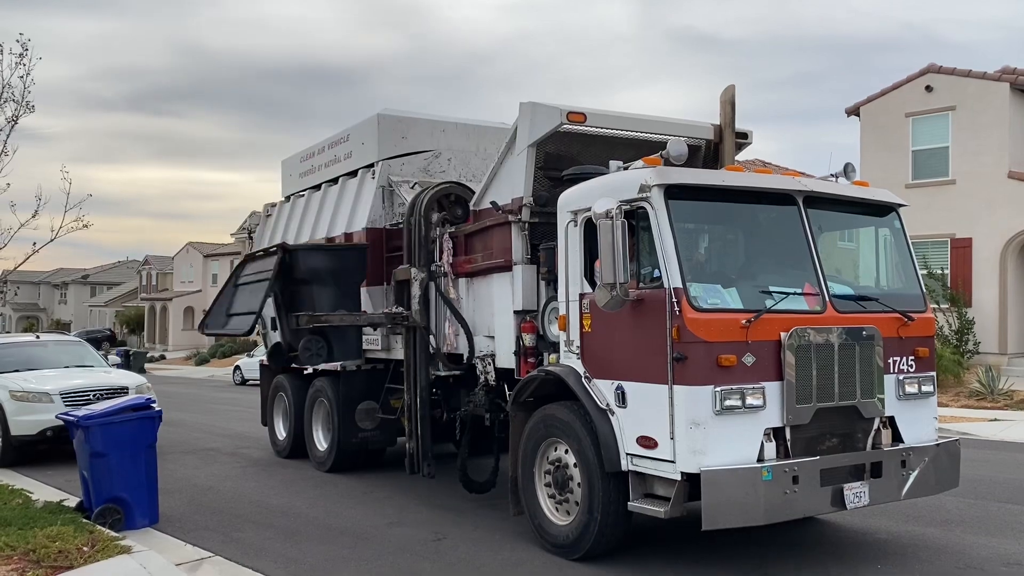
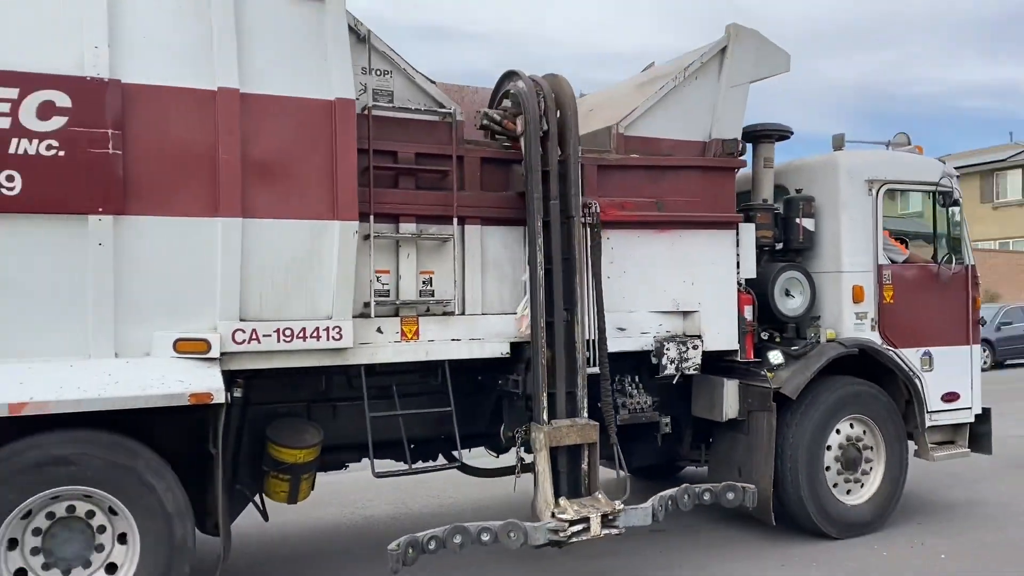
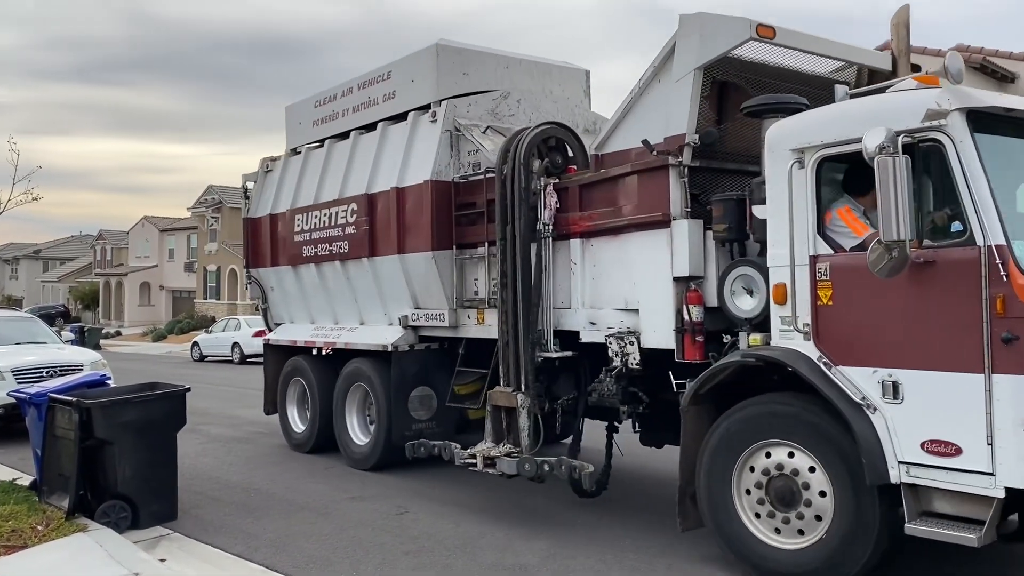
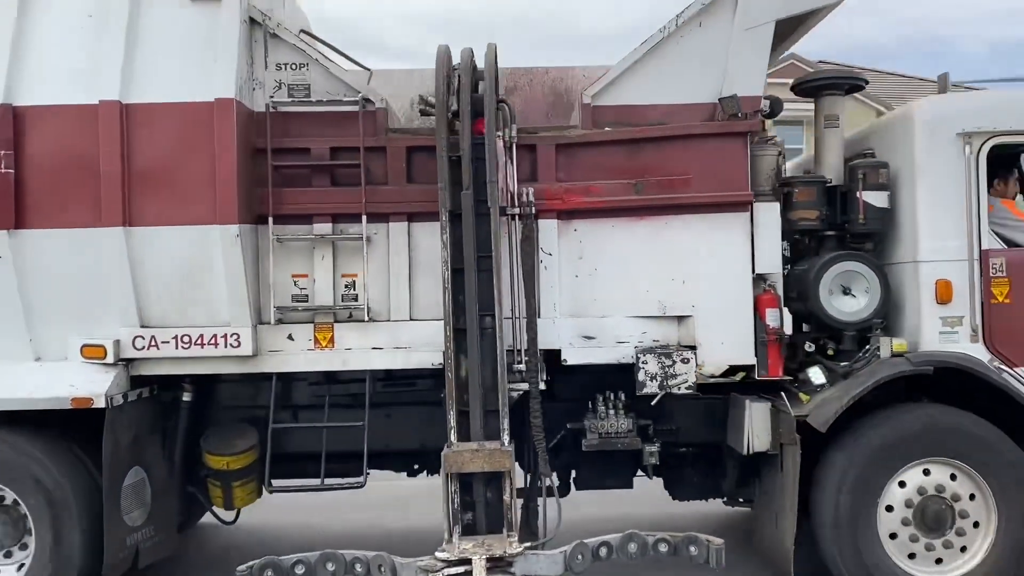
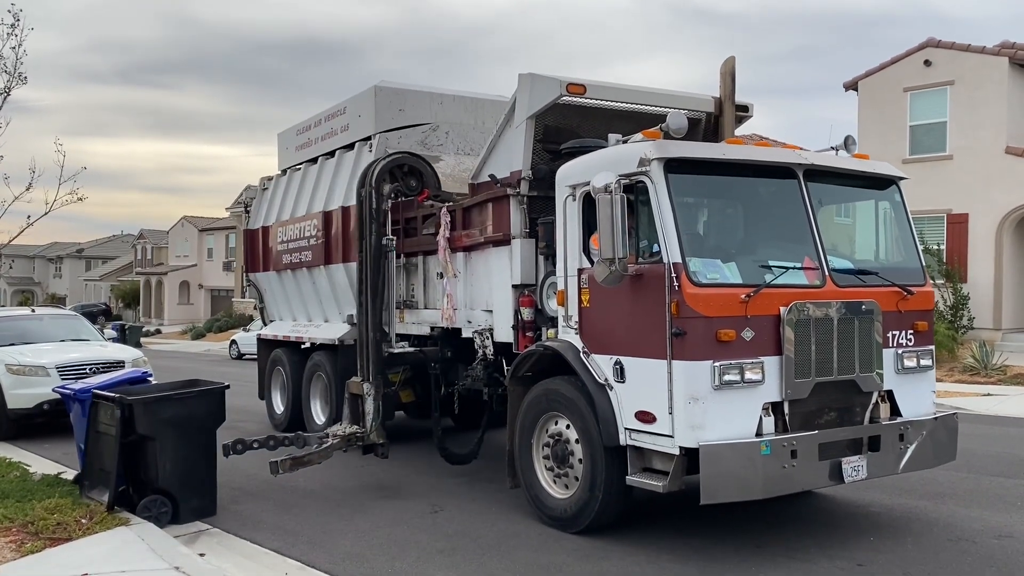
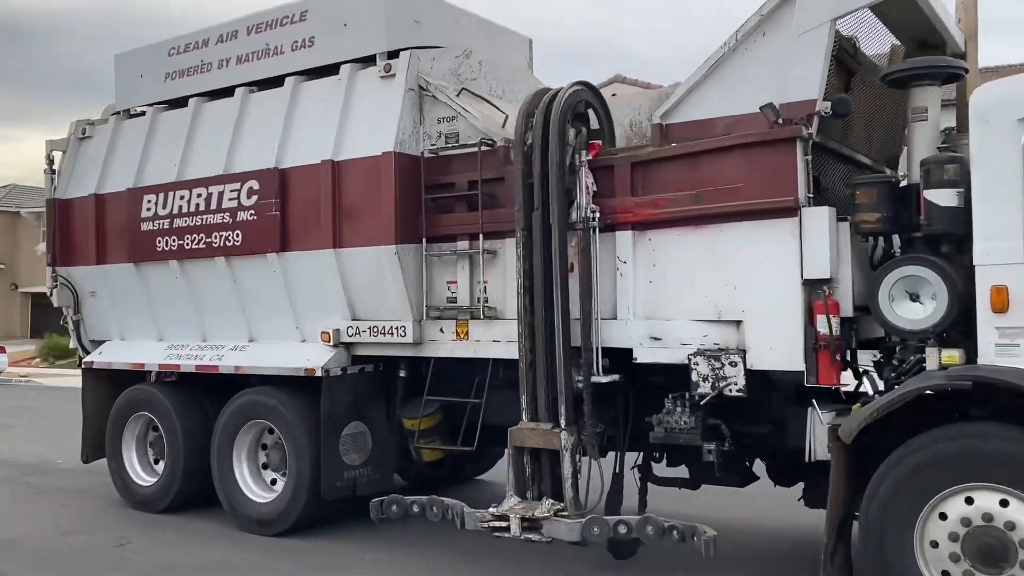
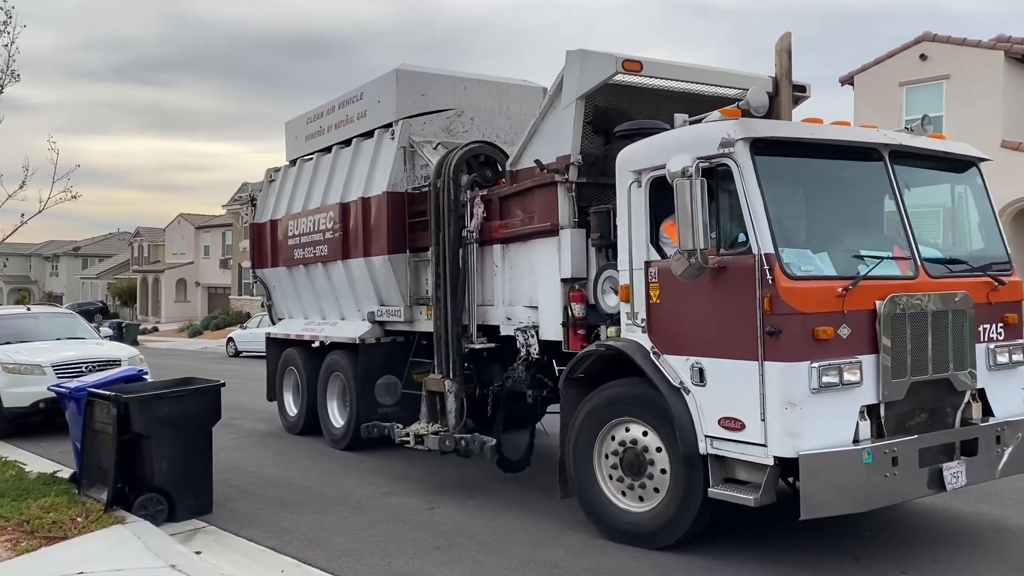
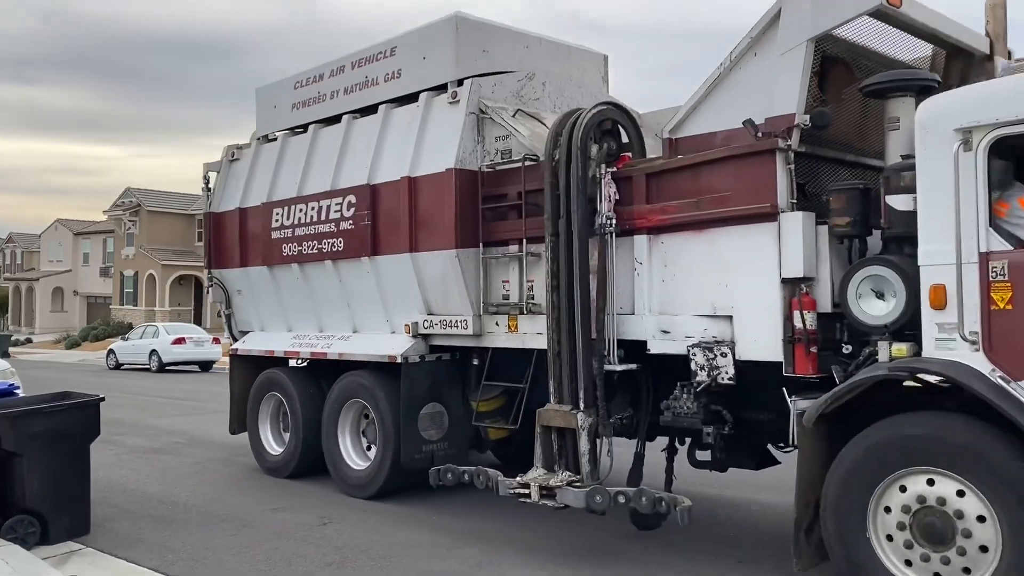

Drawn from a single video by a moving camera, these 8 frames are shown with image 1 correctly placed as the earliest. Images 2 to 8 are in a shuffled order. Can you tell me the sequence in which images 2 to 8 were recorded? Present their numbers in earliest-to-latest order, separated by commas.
5, 7, 3, 8, 6, 4, 2
